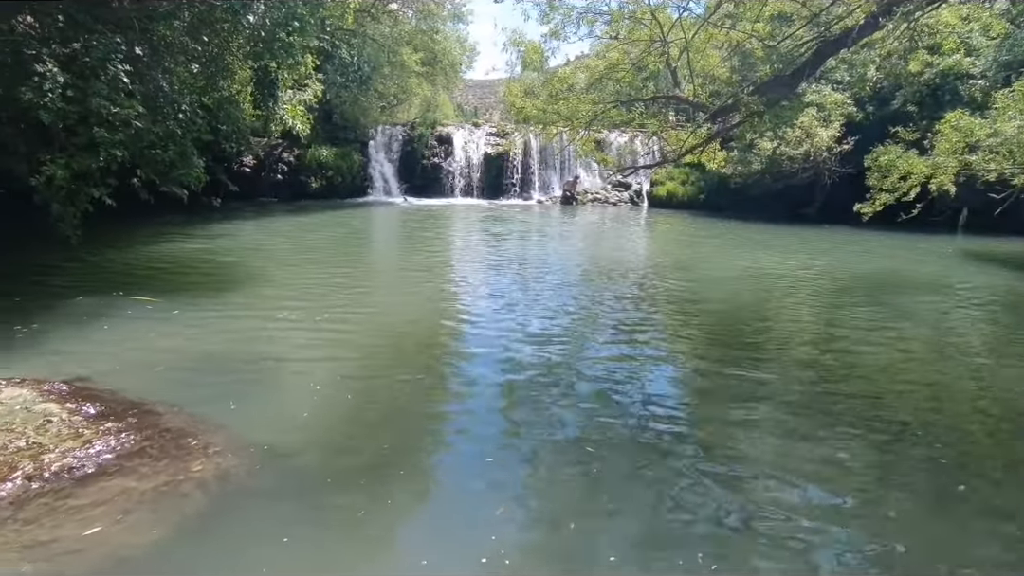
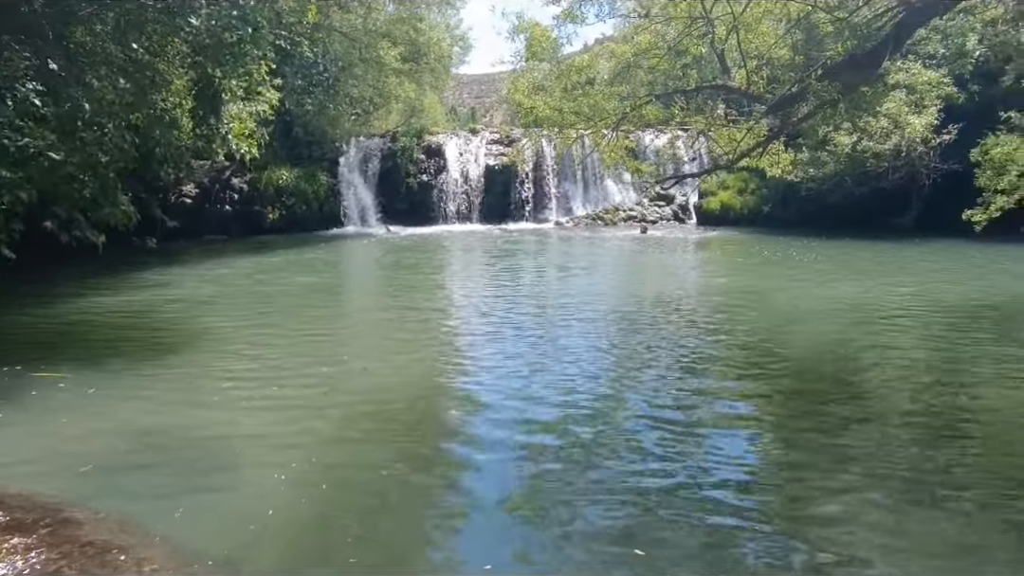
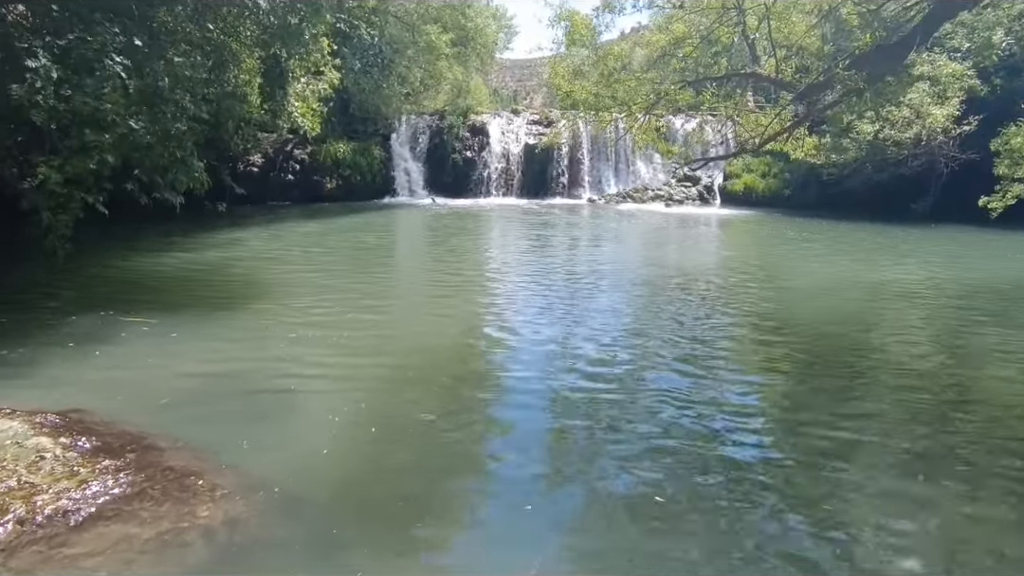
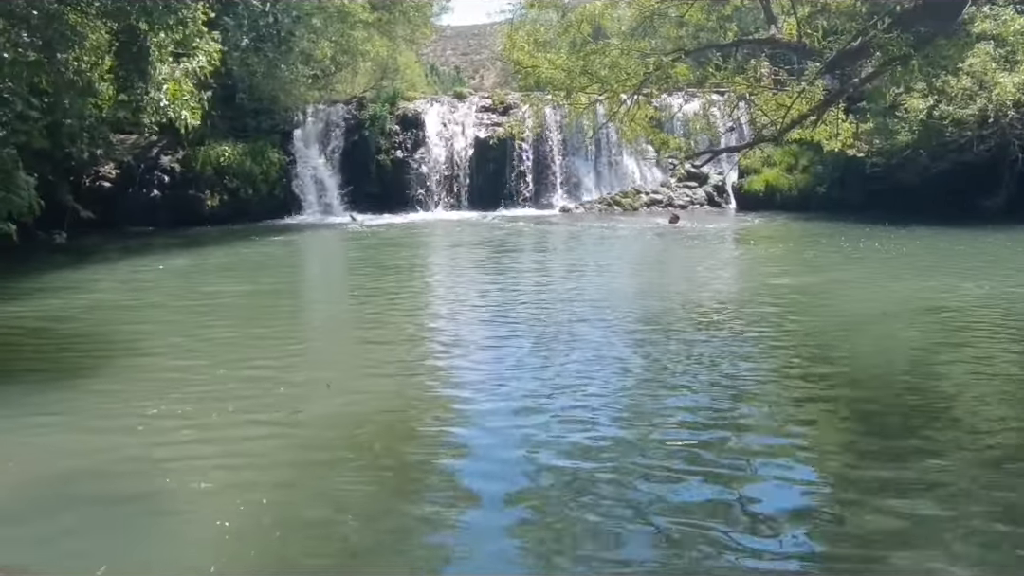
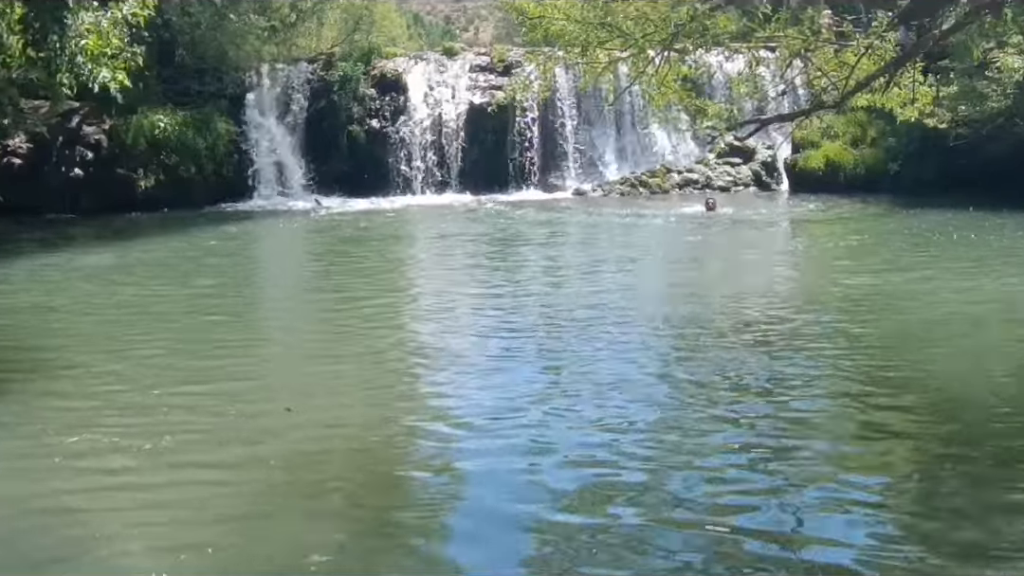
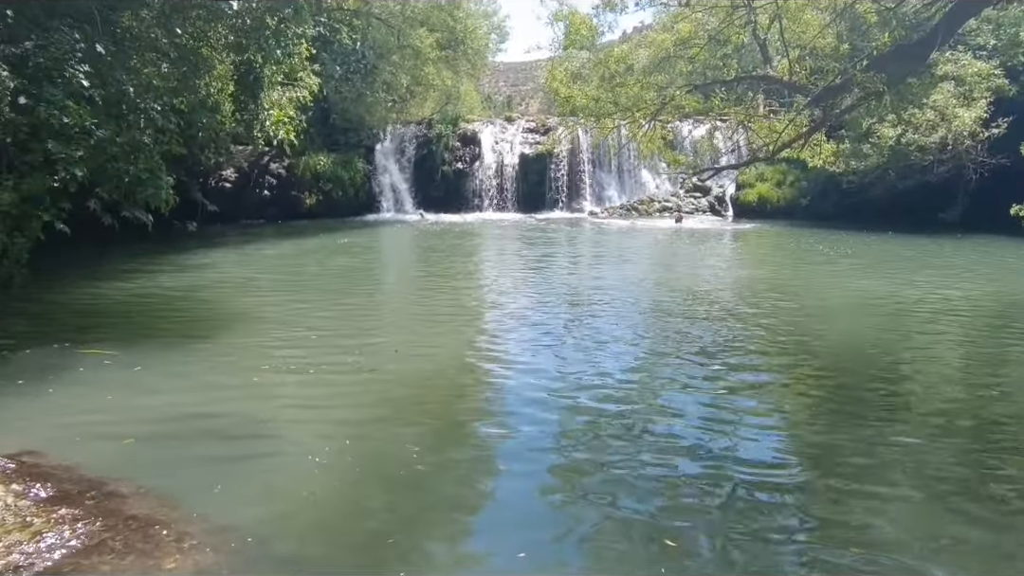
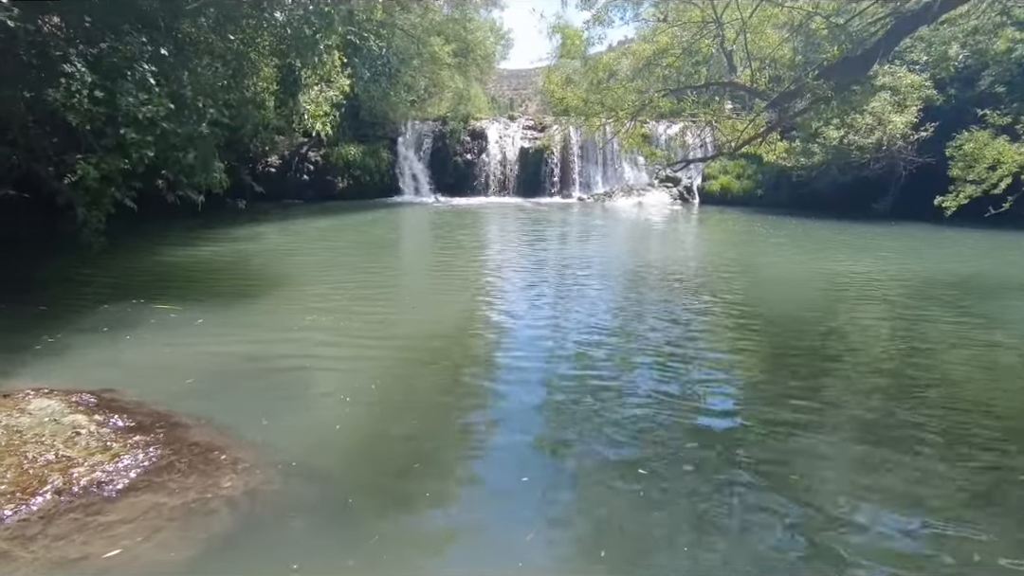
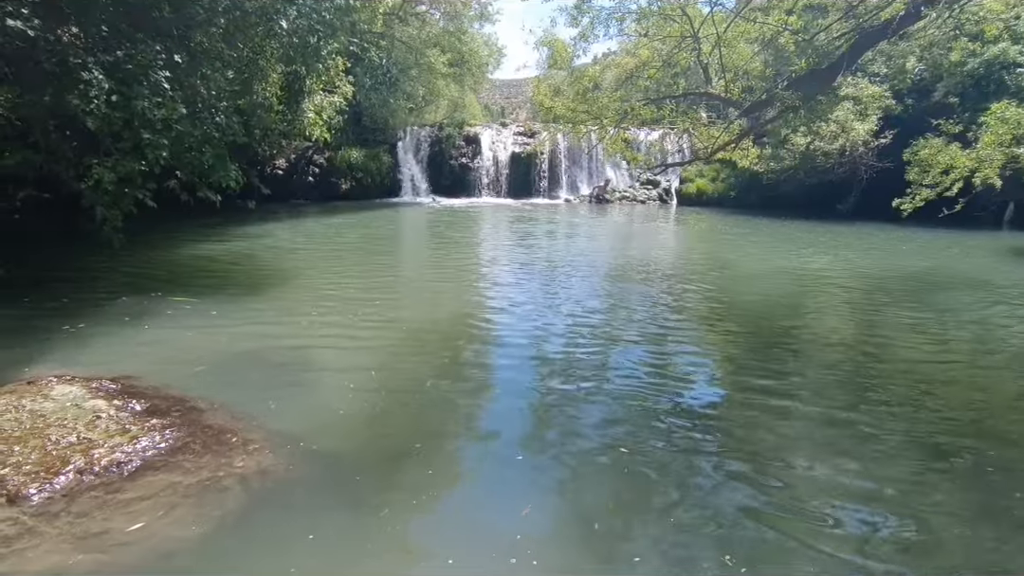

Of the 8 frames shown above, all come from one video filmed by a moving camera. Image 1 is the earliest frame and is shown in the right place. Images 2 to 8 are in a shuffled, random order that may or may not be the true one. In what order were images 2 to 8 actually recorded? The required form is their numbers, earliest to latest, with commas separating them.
8, 7, 3, 6, 2, 4, 5
